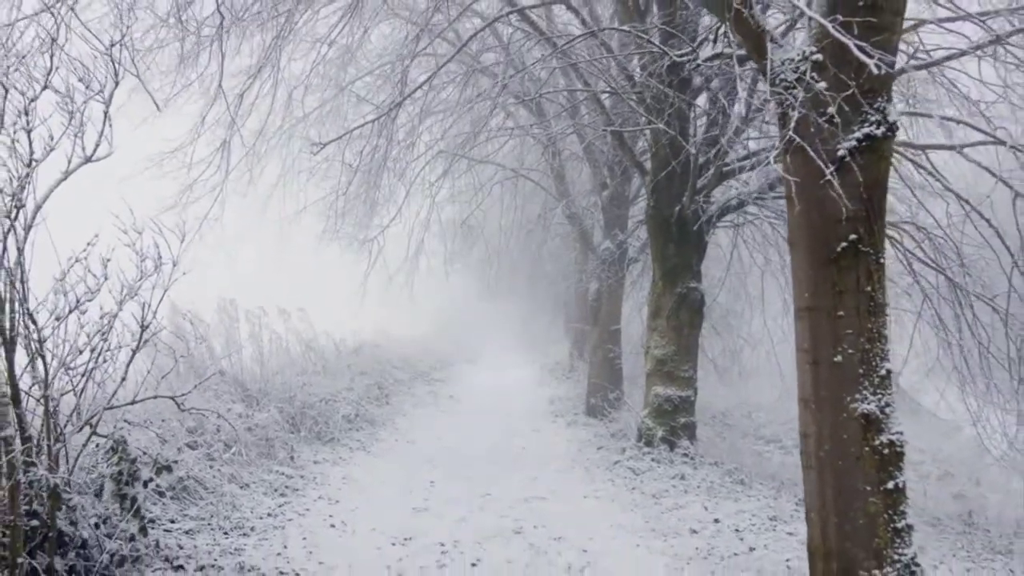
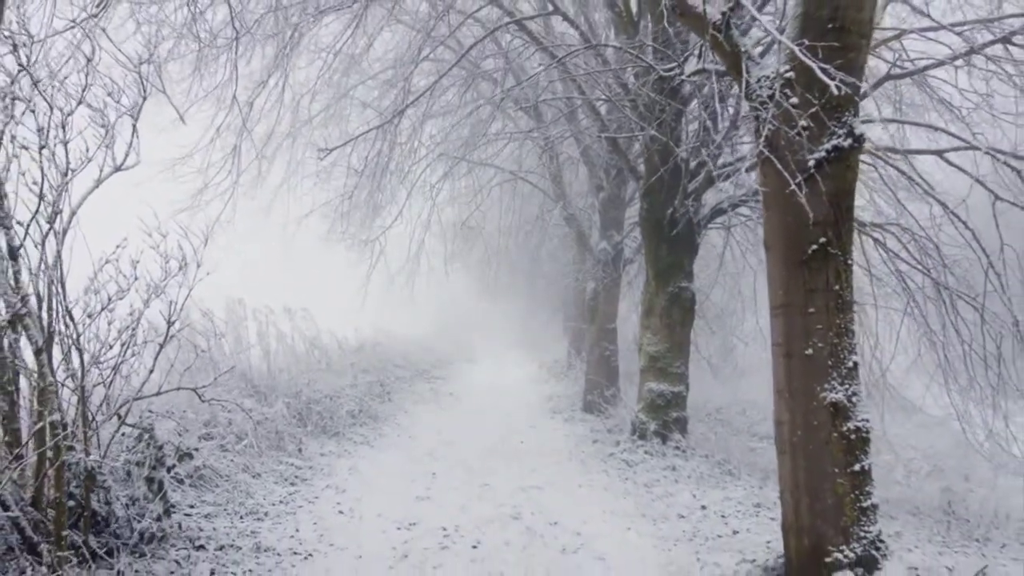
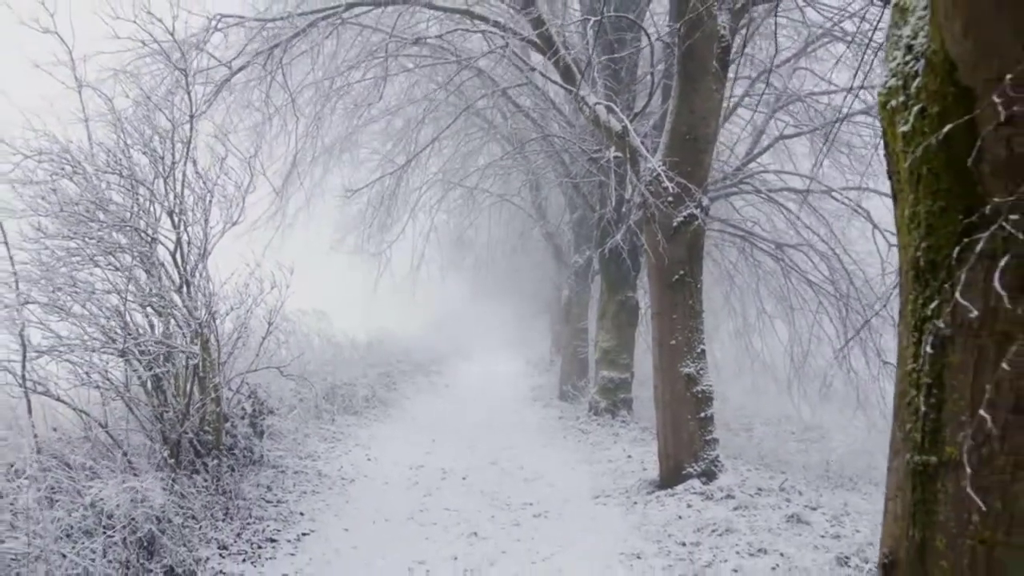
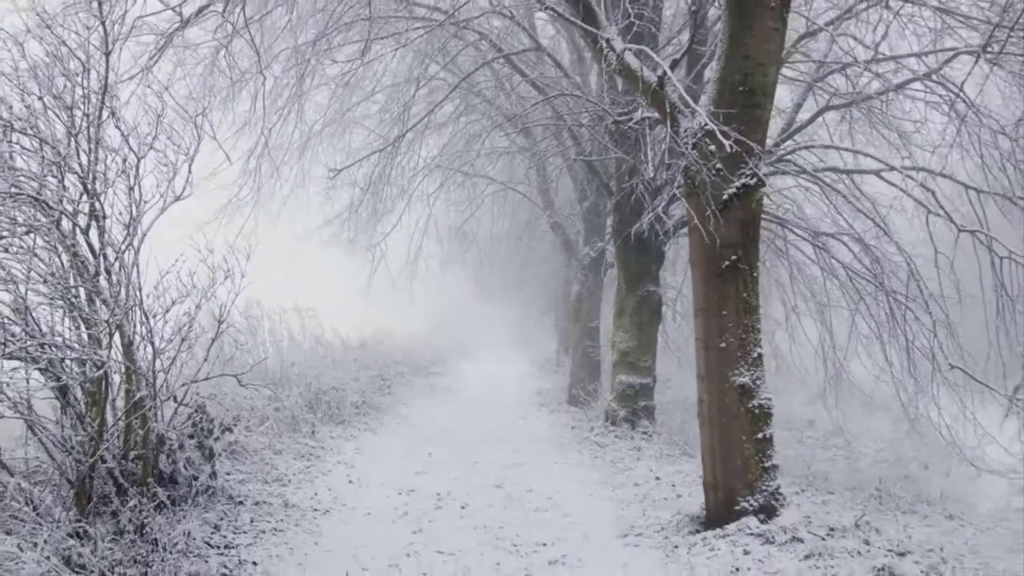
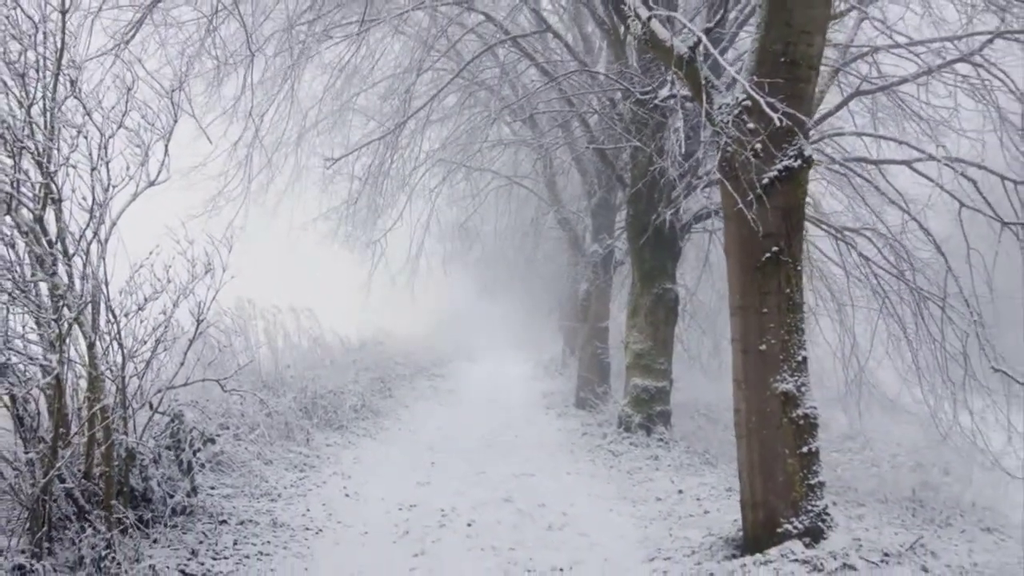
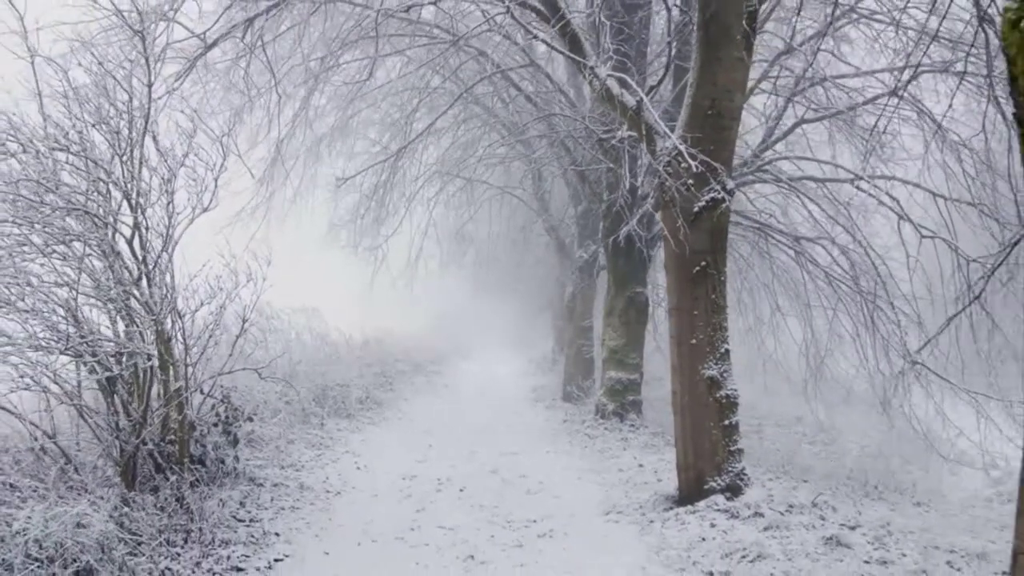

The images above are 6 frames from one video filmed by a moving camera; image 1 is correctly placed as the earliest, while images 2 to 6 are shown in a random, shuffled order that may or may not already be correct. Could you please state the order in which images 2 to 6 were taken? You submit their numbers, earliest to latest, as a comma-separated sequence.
2, 5, 4, 6, 3
